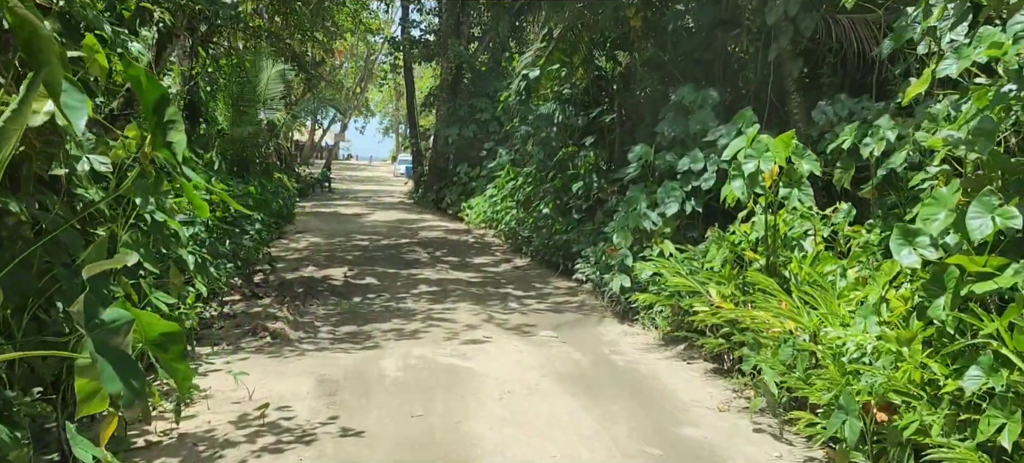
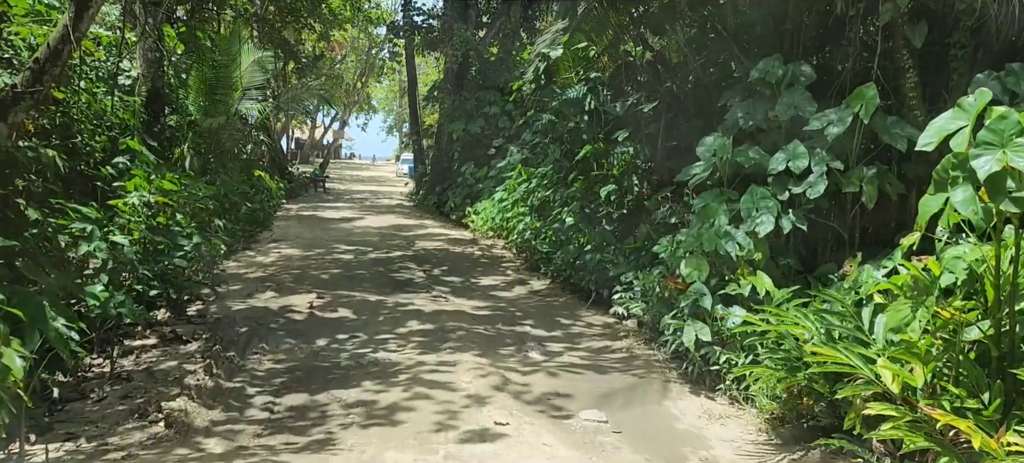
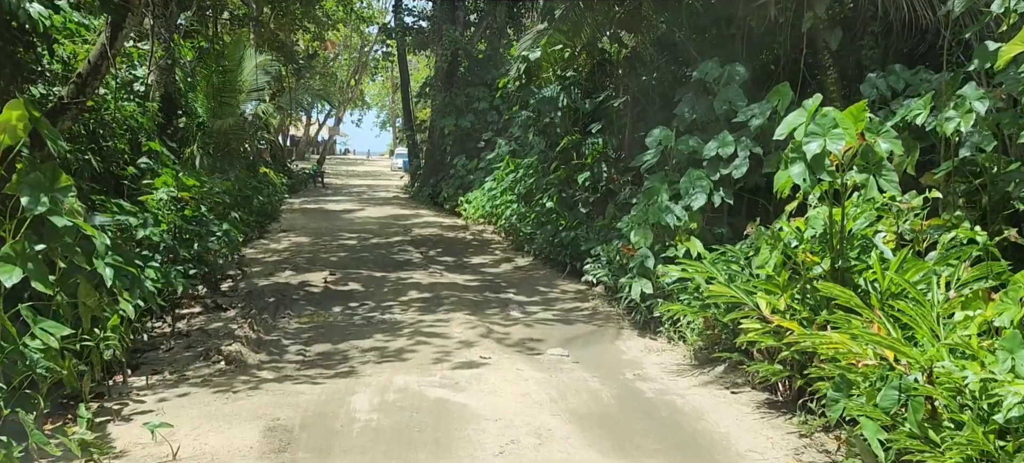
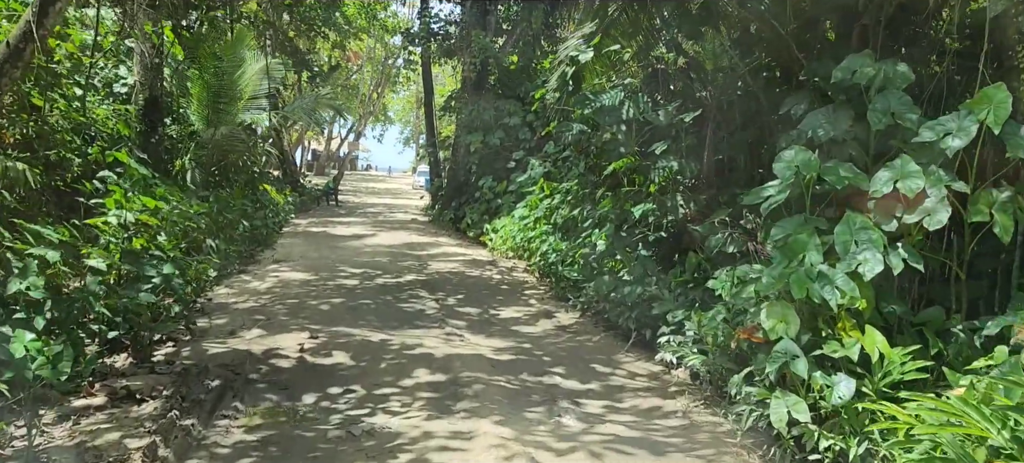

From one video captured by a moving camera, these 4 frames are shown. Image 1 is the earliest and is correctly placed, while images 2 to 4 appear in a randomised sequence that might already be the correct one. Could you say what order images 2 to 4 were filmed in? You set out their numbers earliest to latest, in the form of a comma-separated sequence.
3, 2, 4
